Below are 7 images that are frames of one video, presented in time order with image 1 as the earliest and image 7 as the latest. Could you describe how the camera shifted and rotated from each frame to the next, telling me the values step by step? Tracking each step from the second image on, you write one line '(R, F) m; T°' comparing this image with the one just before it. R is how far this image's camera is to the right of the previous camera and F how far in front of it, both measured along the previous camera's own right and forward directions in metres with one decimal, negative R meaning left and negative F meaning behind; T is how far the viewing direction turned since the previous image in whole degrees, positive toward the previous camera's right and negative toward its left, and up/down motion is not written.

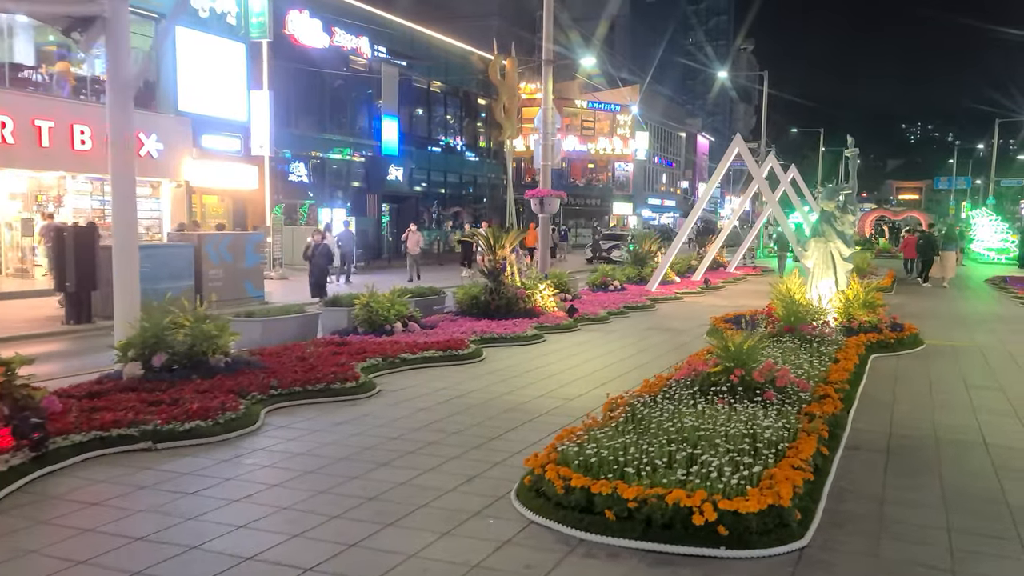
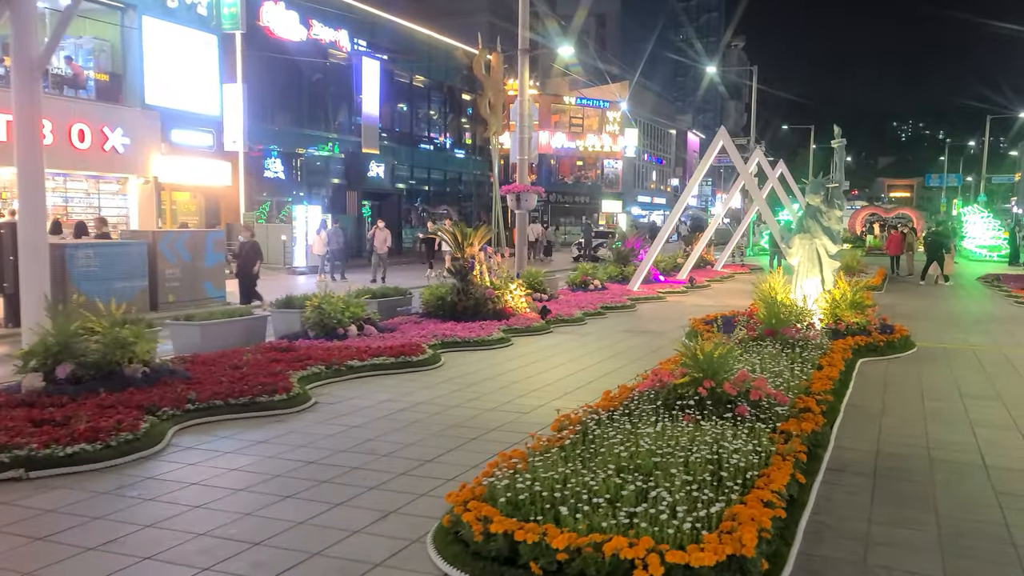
(+0.4, +0.8) m; 0°
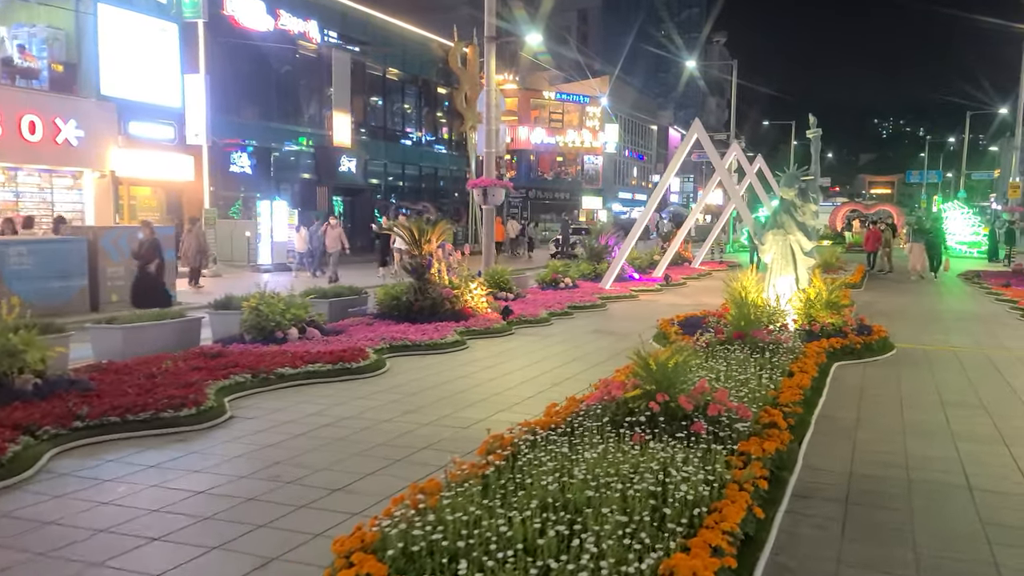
(+0.4, +0.7) m; +1°
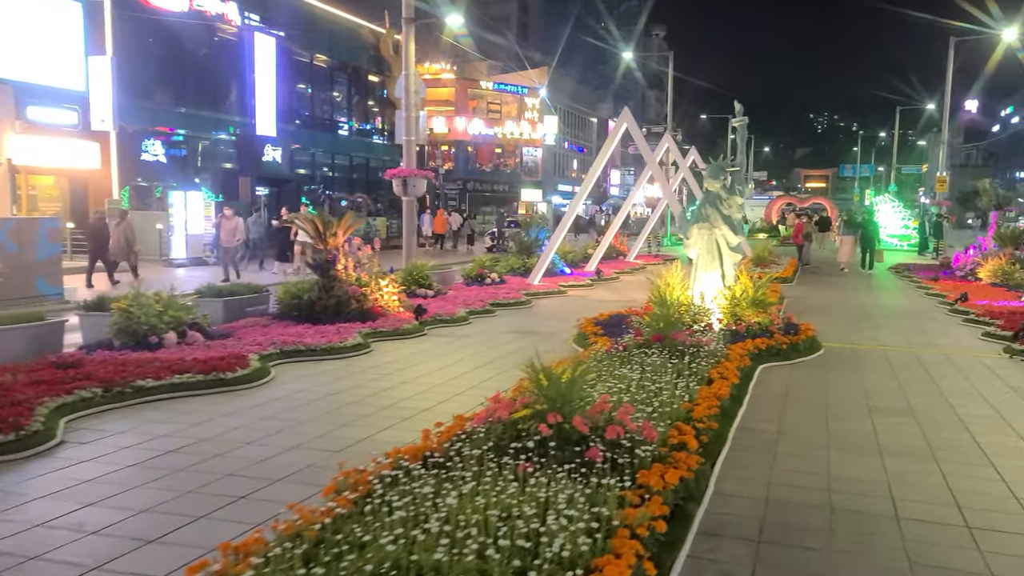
(+0.4, +0.8) m; +4°
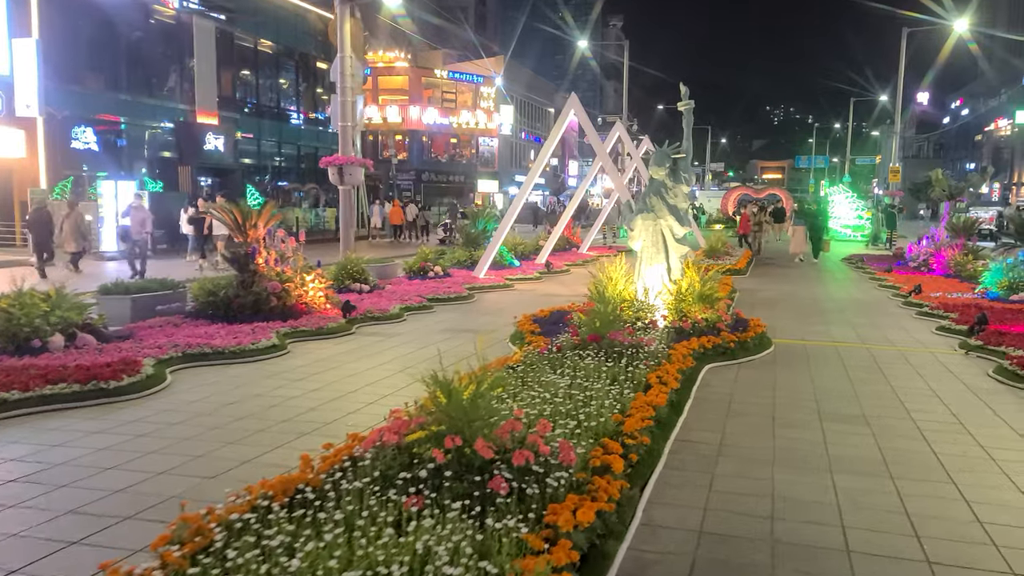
(+0.3, +0.7) m; +3°
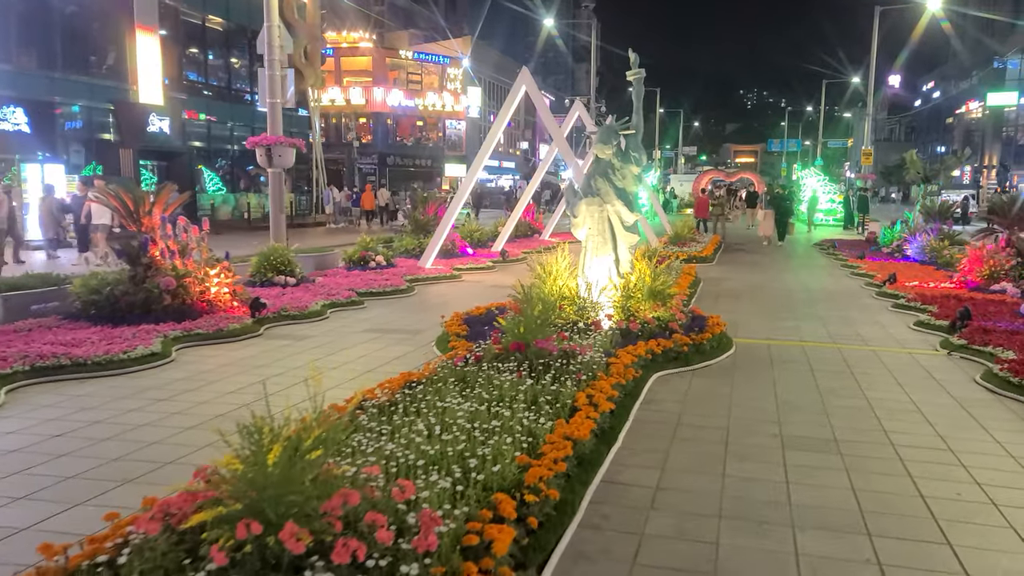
(+0.5, +1.2) m; +2°
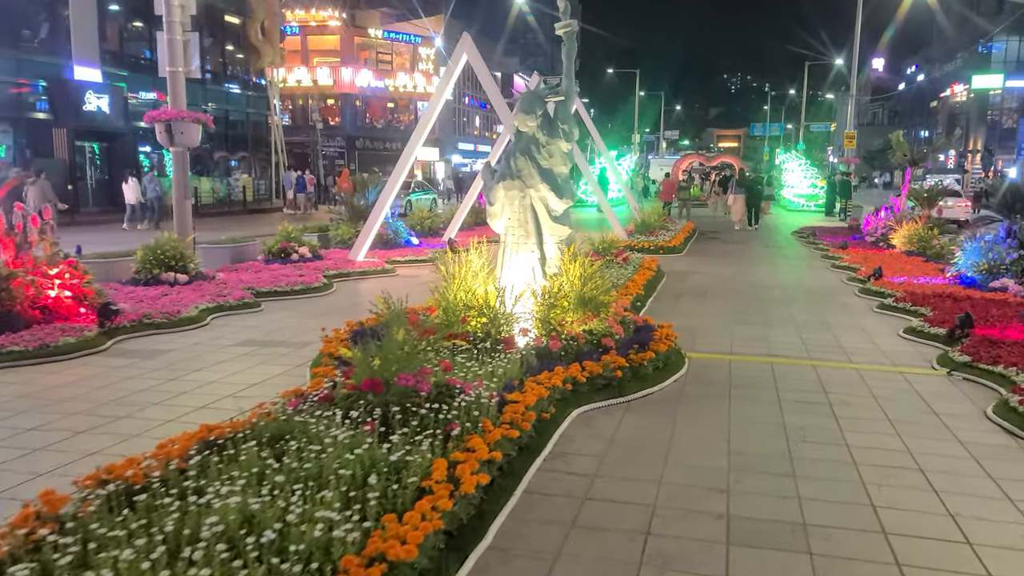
(+0.7, +1.7) m; +1°
